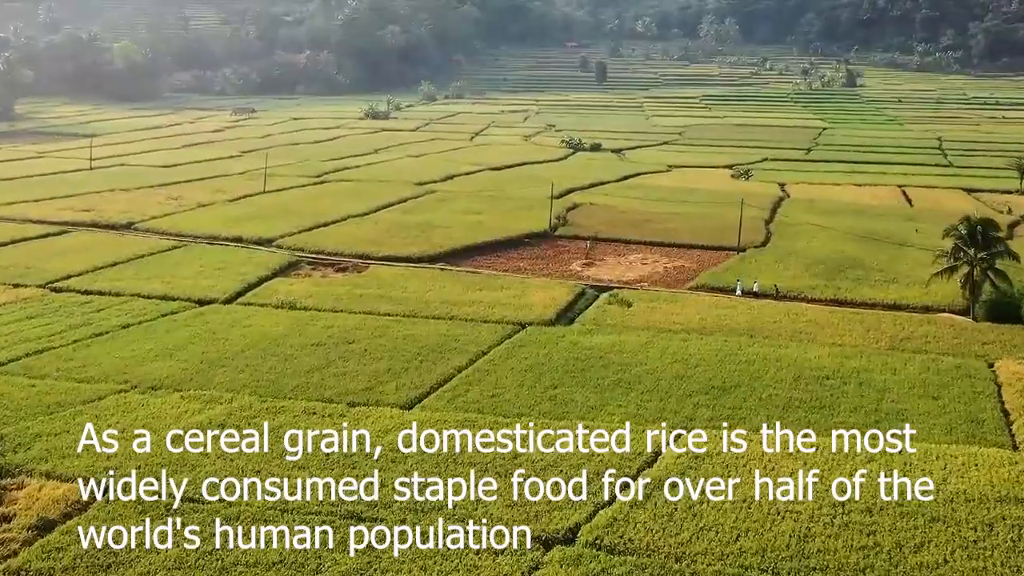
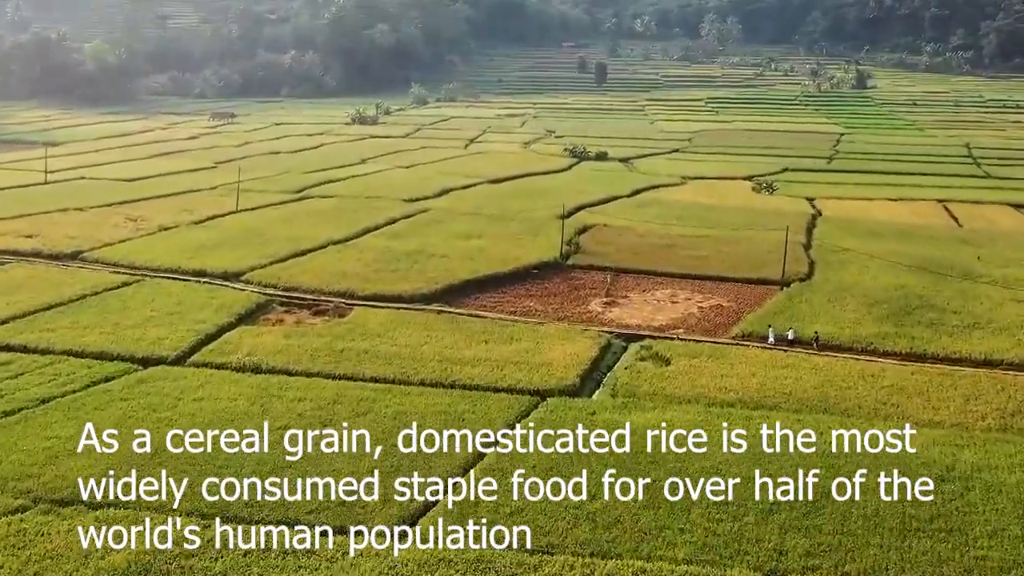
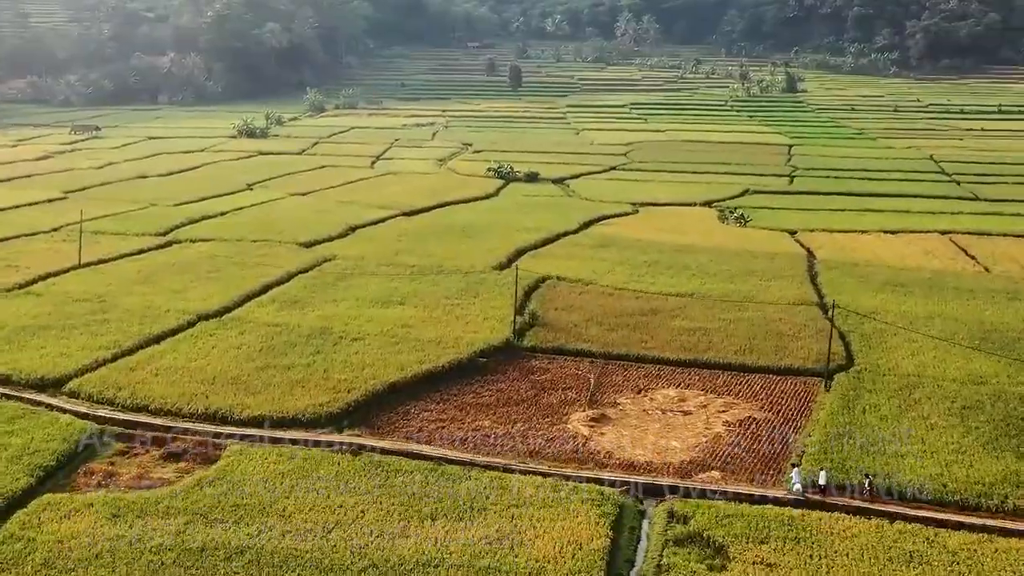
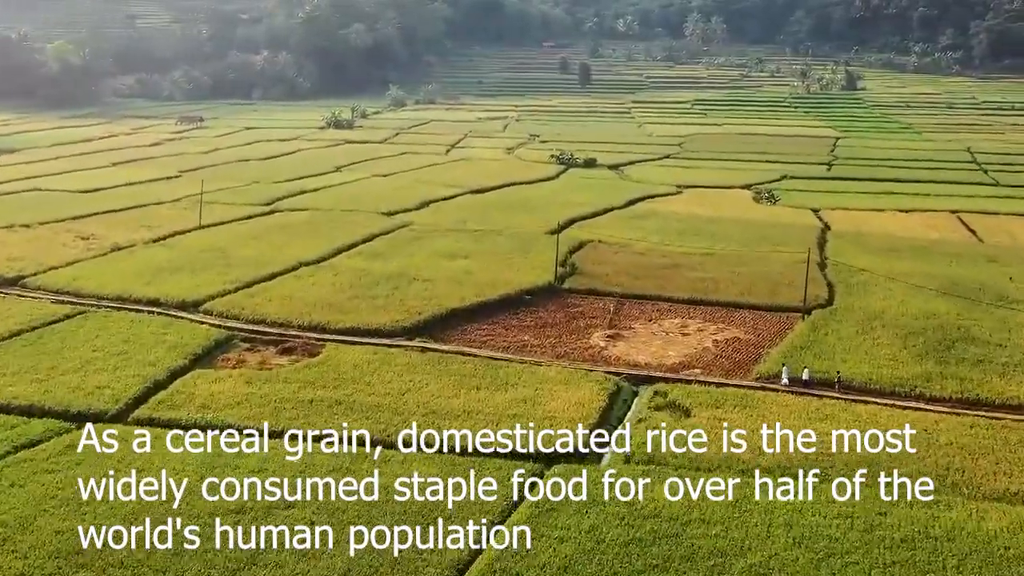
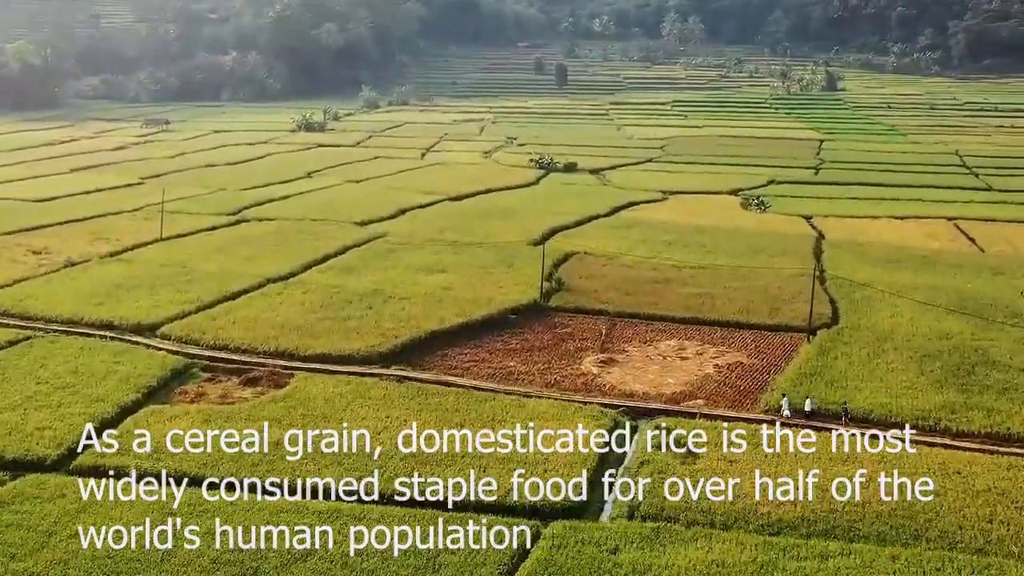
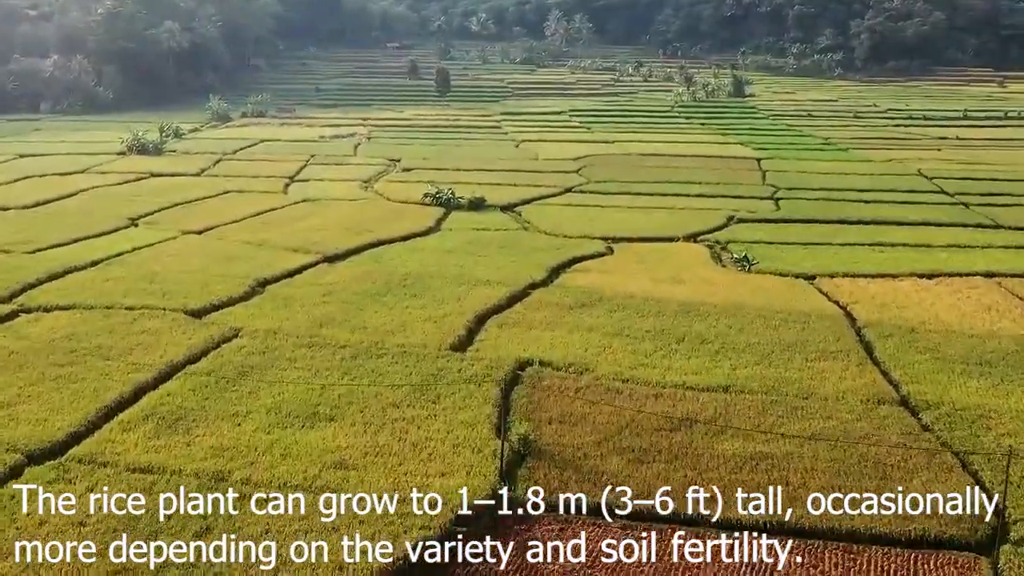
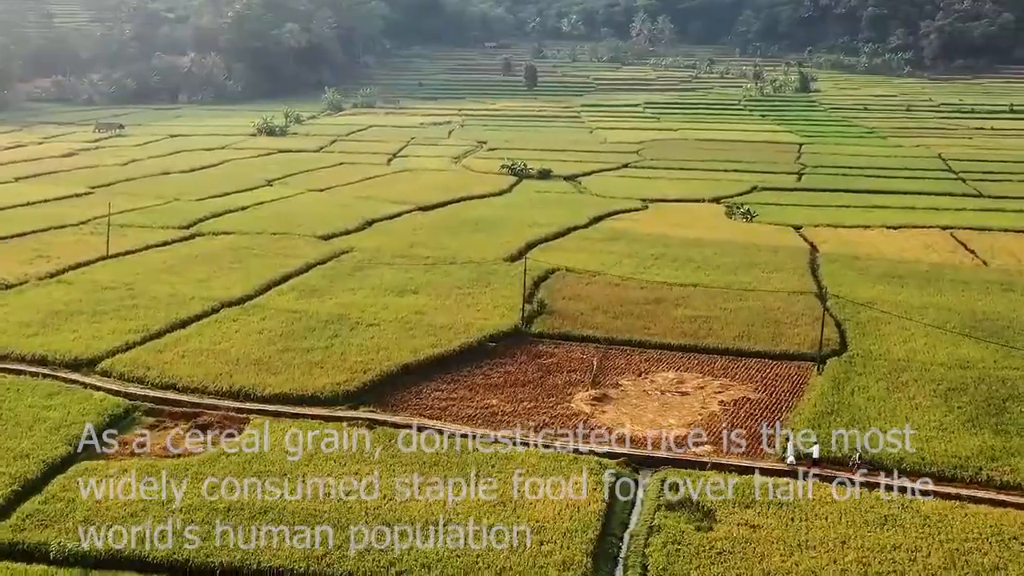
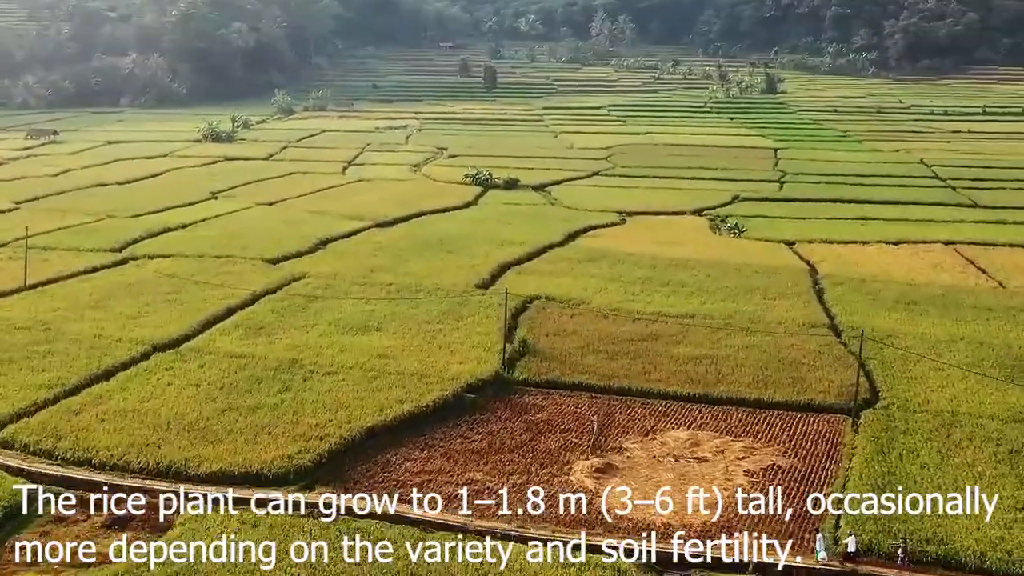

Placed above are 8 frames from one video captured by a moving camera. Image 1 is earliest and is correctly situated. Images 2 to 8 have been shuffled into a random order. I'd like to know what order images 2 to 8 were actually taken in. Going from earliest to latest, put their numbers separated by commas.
2, 4, 5, 7, 3, 8, 6
